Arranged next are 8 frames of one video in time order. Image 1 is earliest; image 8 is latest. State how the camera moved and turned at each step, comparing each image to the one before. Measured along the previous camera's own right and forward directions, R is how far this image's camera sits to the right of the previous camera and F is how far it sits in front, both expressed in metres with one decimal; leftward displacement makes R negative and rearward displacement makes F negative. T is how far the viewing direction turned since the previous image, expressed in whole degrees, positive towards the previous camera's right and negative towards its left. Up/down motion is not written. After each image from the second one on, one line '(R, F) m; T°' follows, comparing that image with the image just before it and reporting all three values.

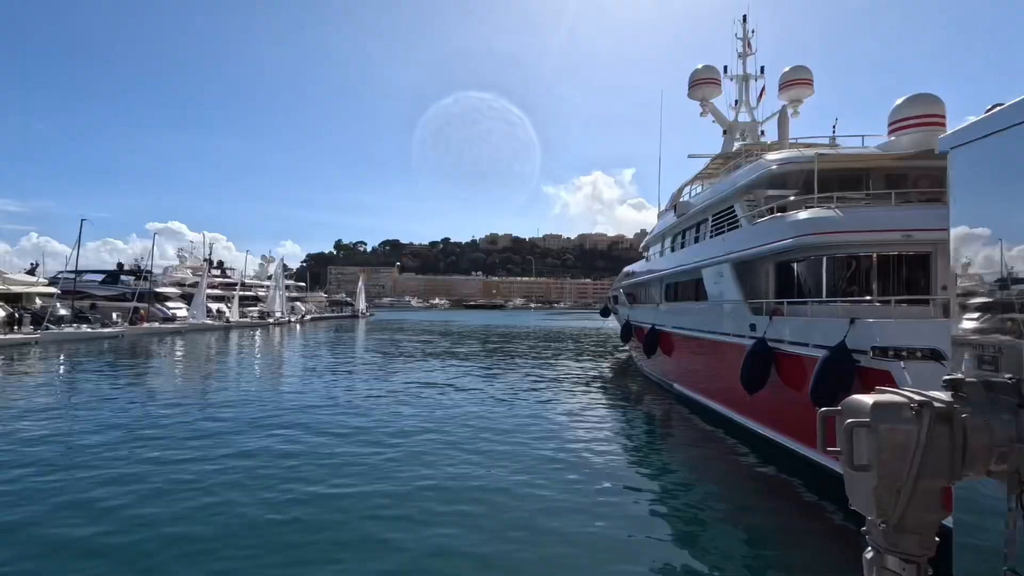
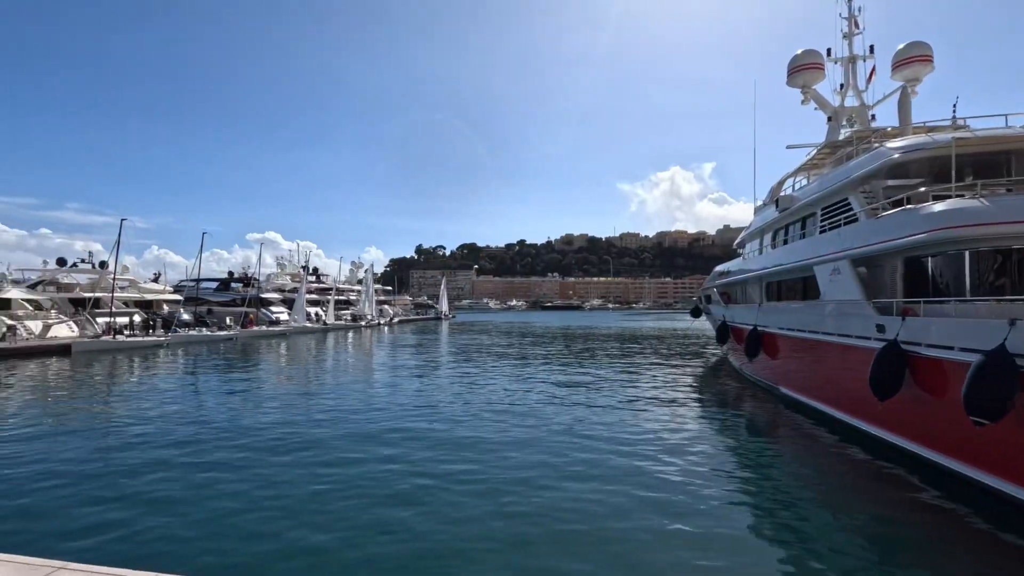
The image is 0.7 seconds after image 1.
(-0.5, -0.1) m; -8°
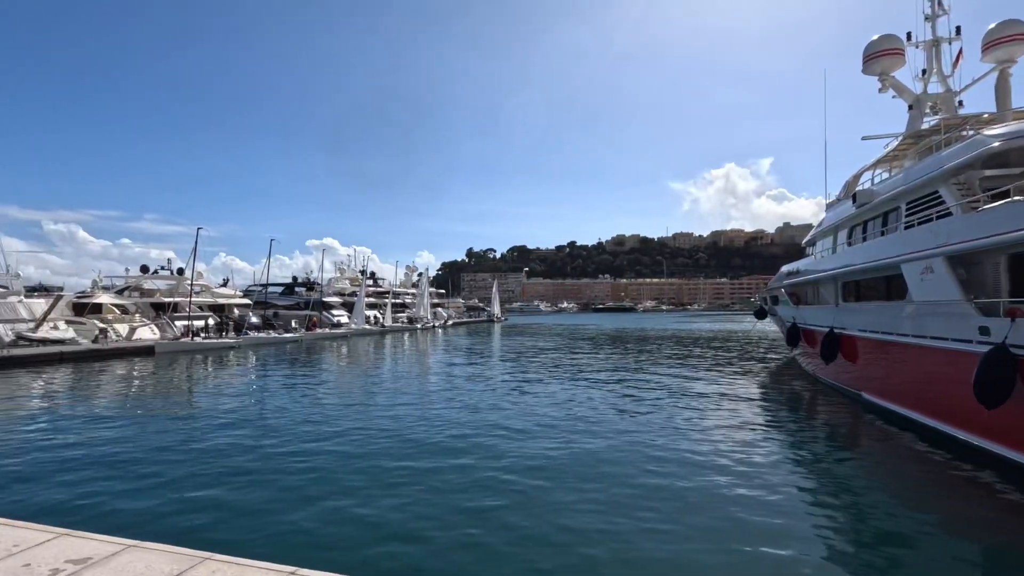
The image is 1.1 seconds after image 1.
(-0.4, 0.0) m; -5°
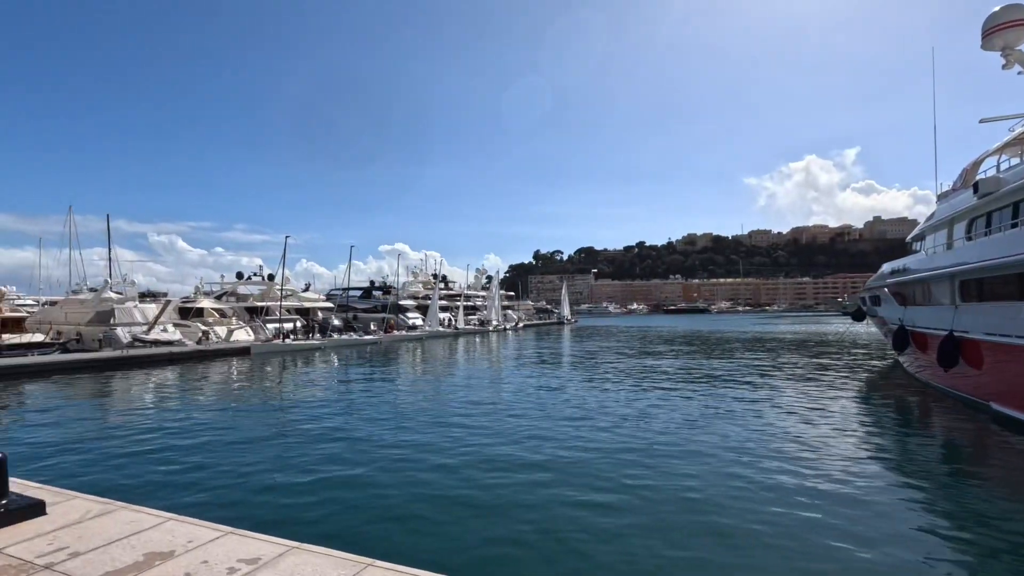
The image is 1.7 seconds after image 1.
(-0.5, +0.1) m; -7°
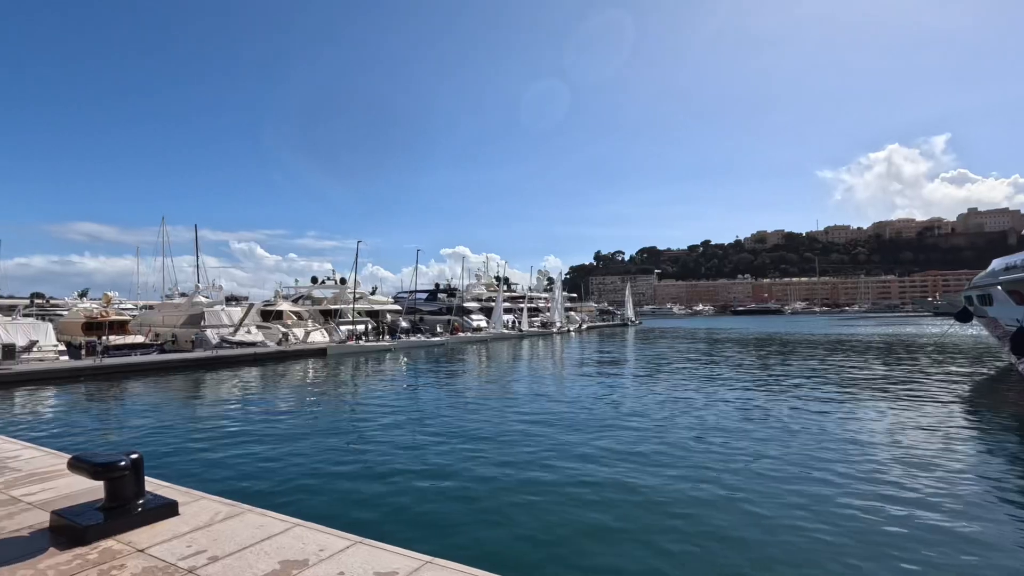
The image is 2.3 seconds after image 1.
(-0.4, +0.2) m; -6°
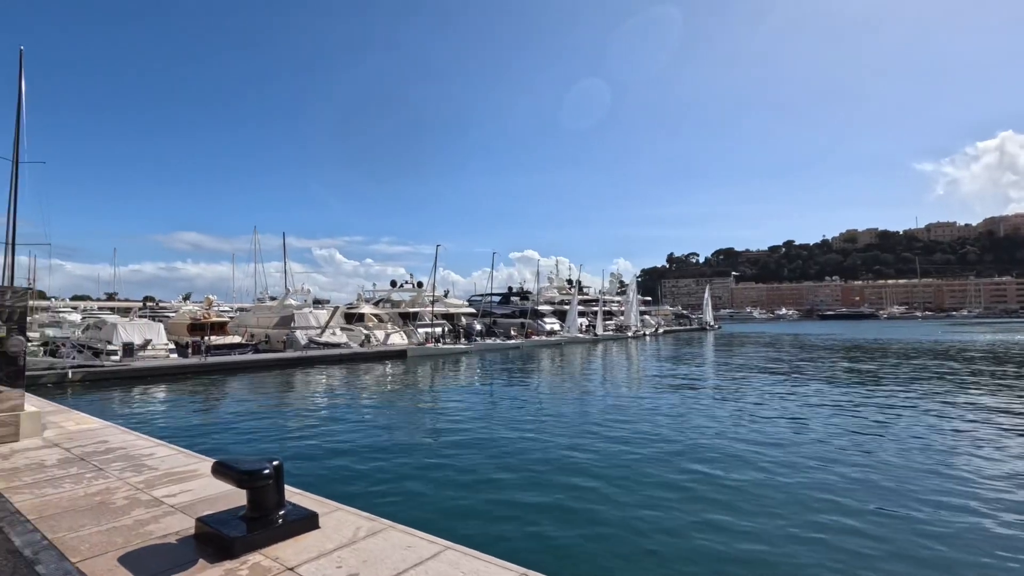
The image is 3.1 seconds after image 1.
(-0.6, +0.4) m; -7°
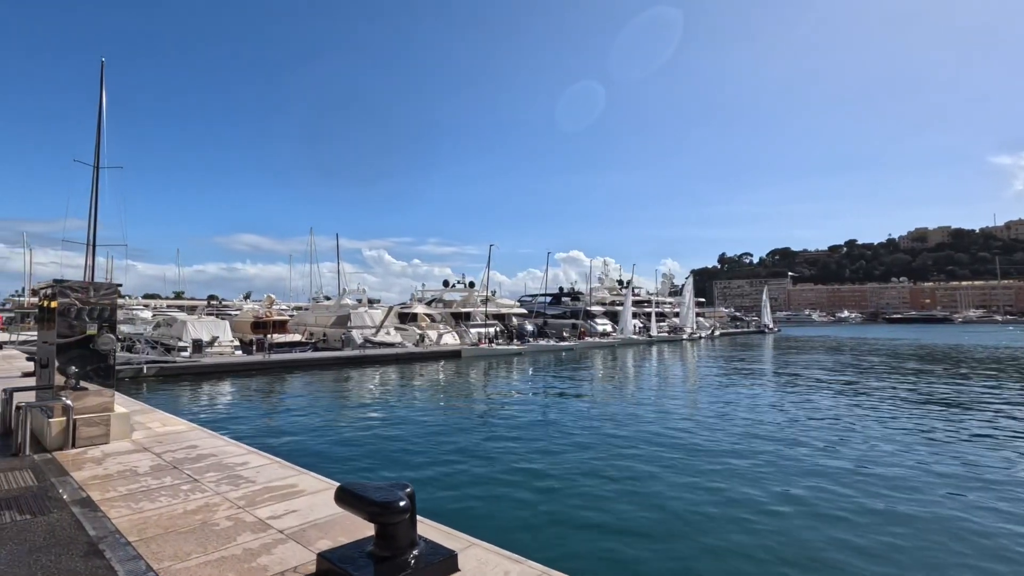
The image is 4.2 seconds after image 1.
(-0.7, +0.6) m; -5°
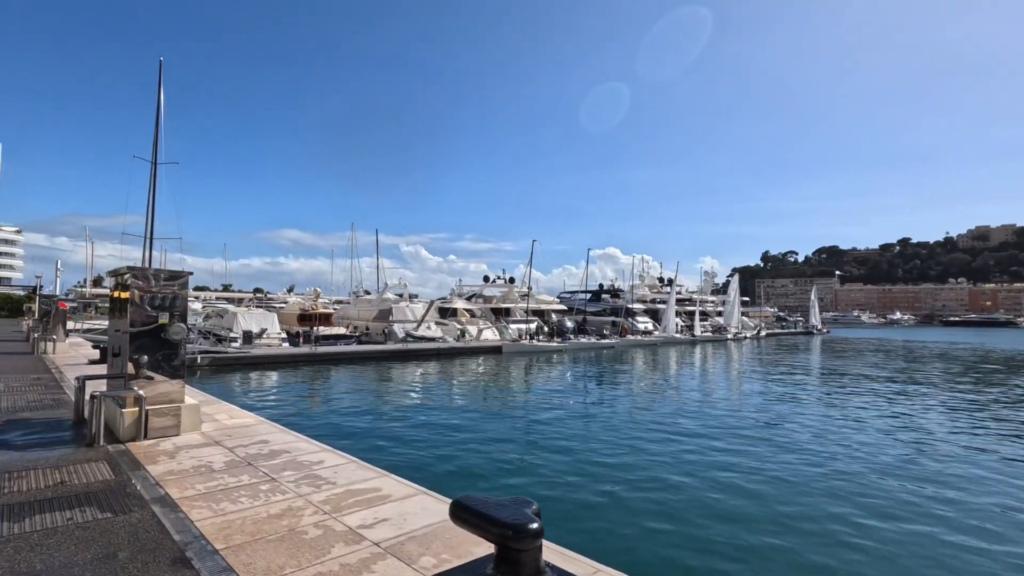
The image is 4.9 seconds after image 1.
(-0.5, +0.4) m; -4°
